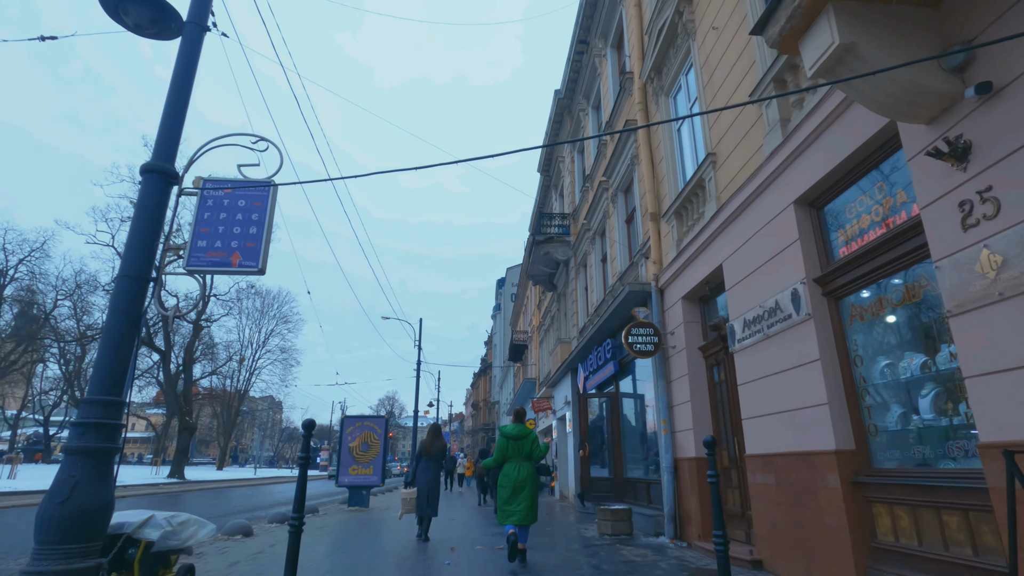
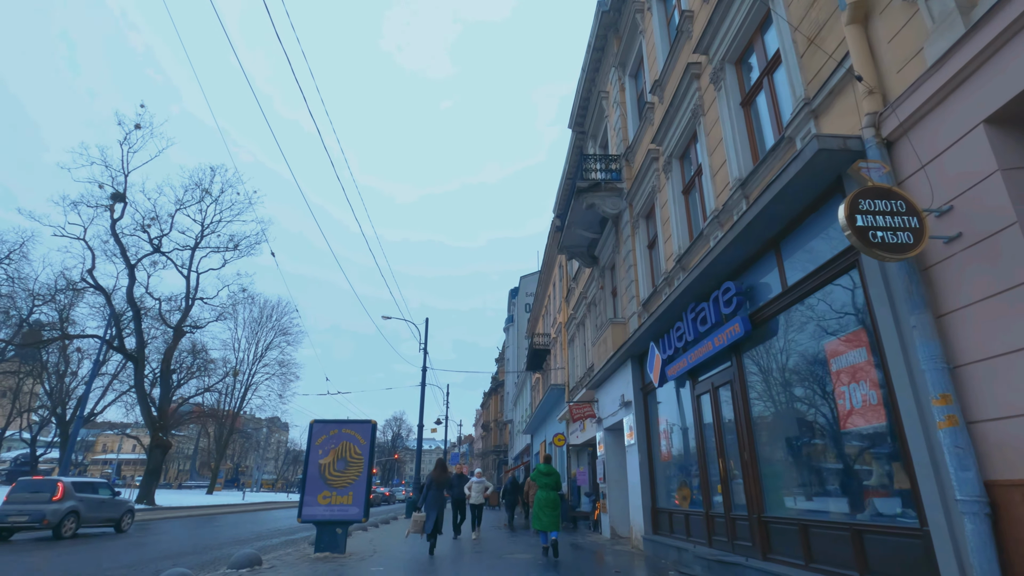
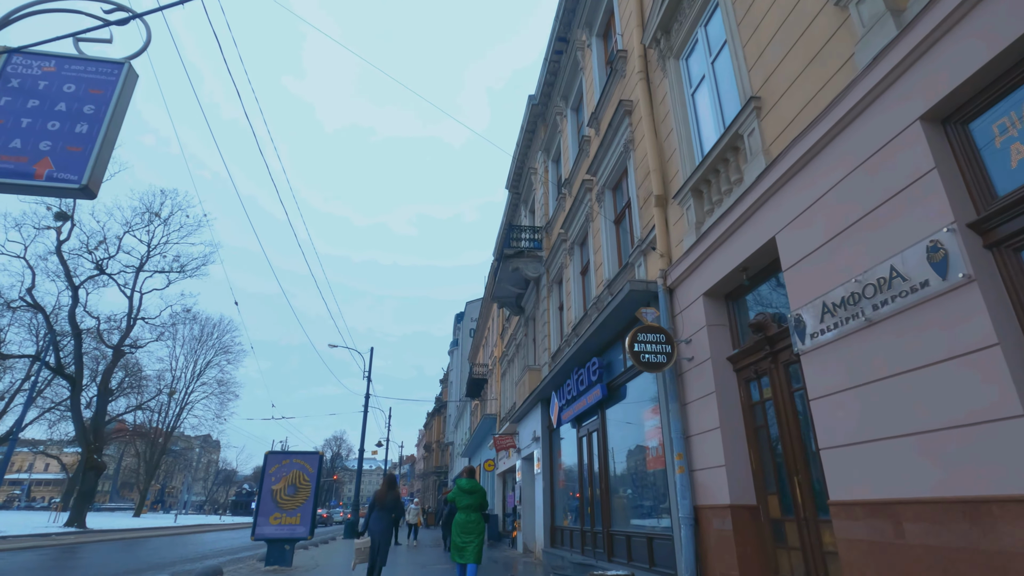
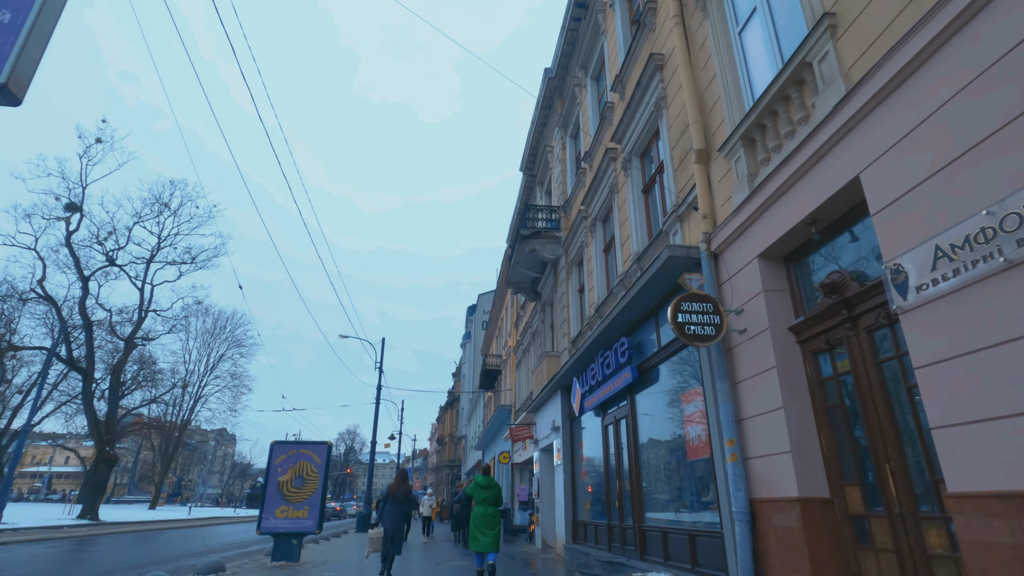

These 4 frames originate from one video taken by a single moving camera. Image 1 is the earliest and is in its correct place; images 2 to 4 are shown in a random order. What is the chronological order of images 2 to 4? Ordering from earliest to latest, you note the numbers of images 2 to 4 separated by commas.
3, 4, 2
